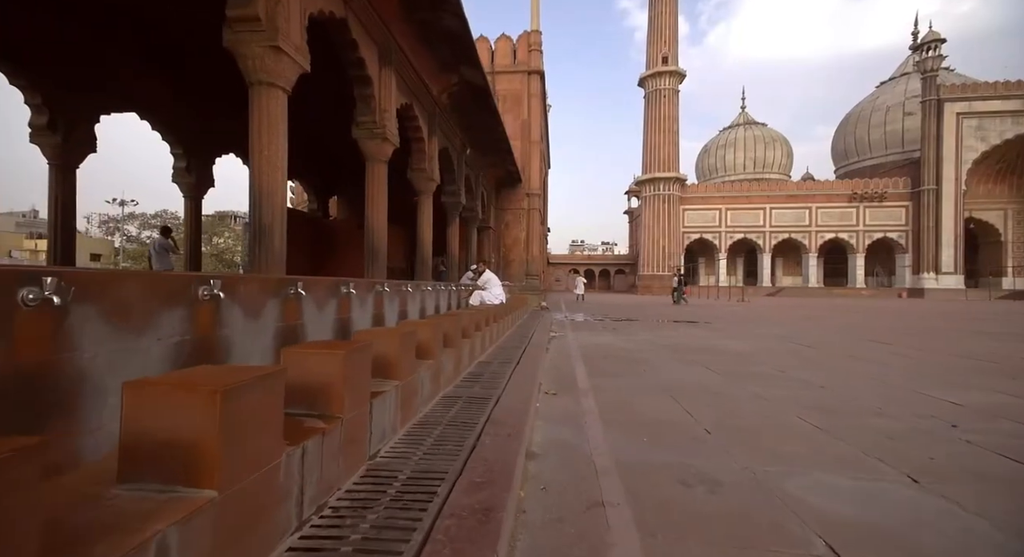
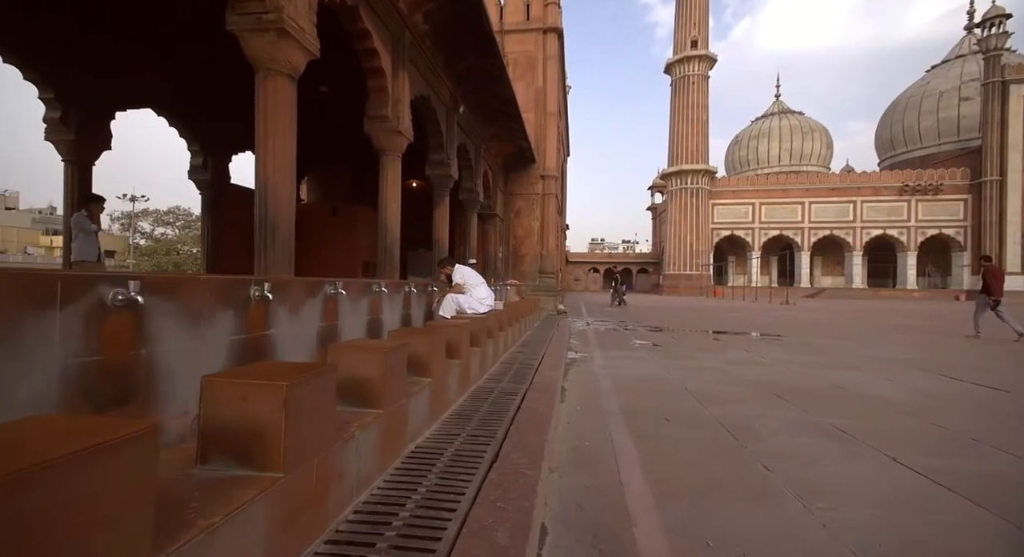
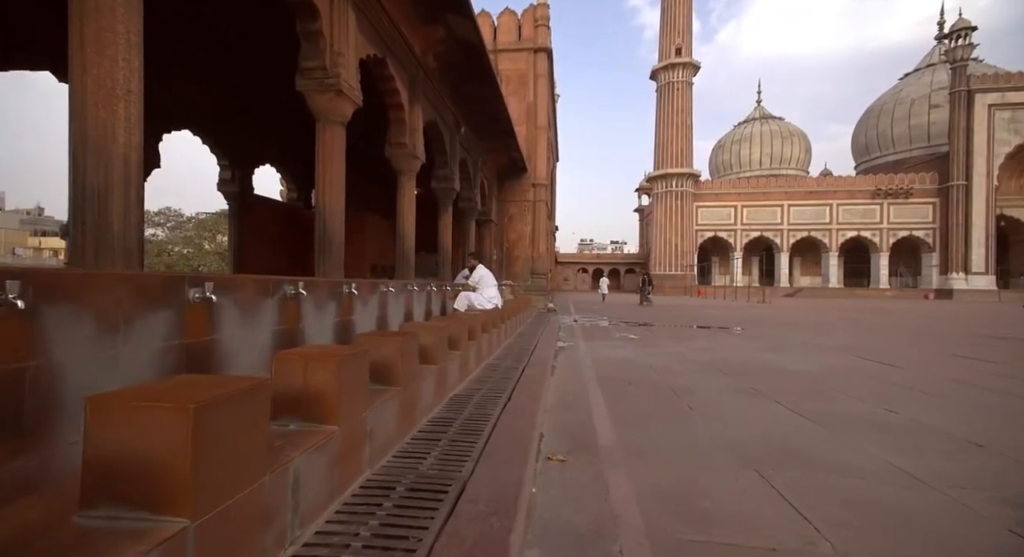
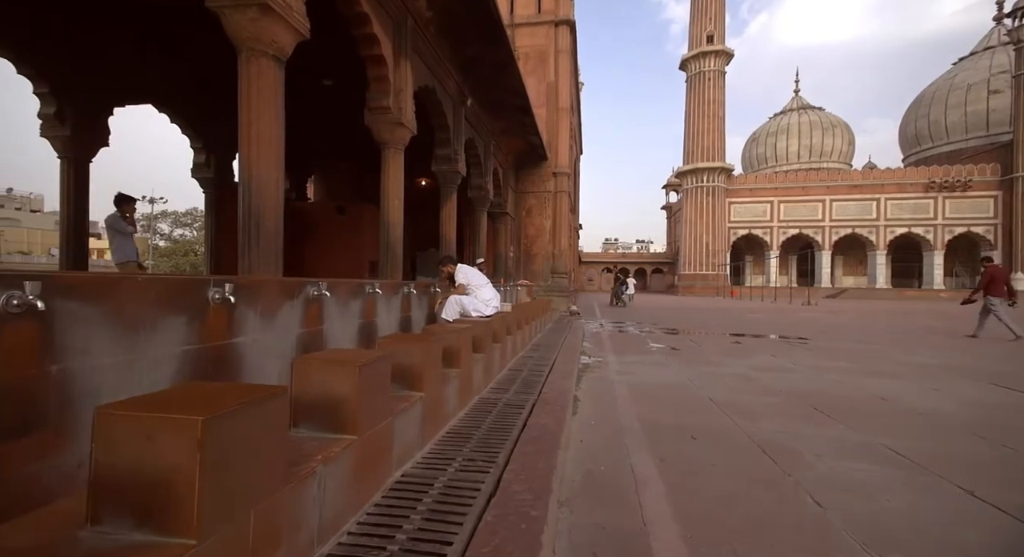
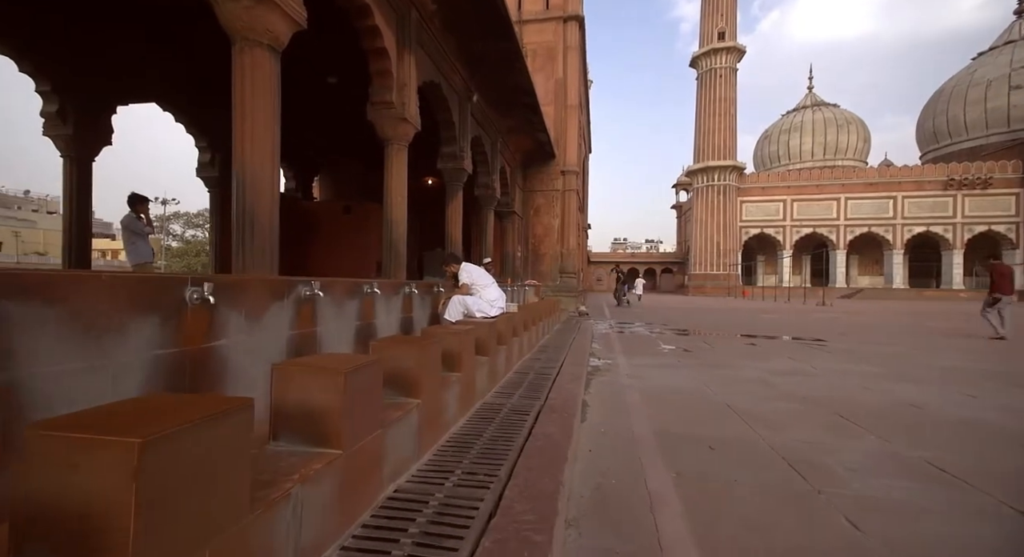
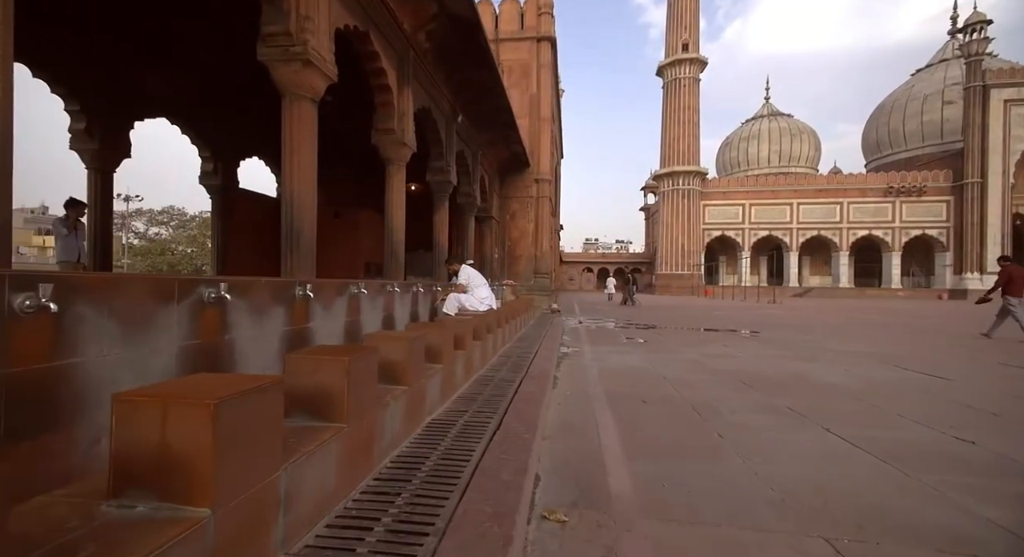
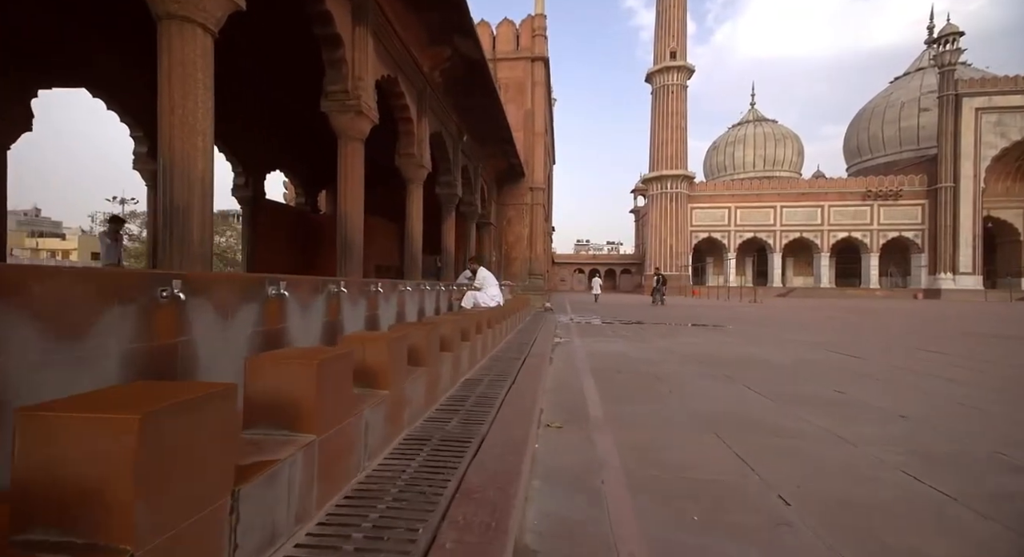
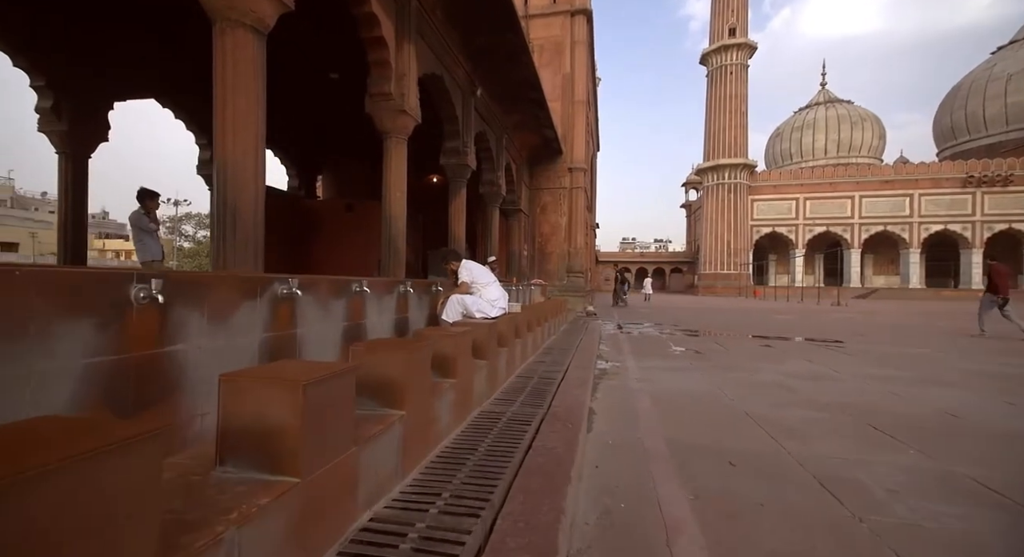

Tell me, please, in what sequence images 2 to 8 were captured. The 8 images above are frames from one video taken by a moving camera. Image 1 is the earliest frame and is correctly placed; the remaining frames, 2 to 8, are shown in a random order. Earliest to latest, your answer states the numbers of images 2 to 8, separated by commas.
7, 3, 6, 2, 4, 5, 8
